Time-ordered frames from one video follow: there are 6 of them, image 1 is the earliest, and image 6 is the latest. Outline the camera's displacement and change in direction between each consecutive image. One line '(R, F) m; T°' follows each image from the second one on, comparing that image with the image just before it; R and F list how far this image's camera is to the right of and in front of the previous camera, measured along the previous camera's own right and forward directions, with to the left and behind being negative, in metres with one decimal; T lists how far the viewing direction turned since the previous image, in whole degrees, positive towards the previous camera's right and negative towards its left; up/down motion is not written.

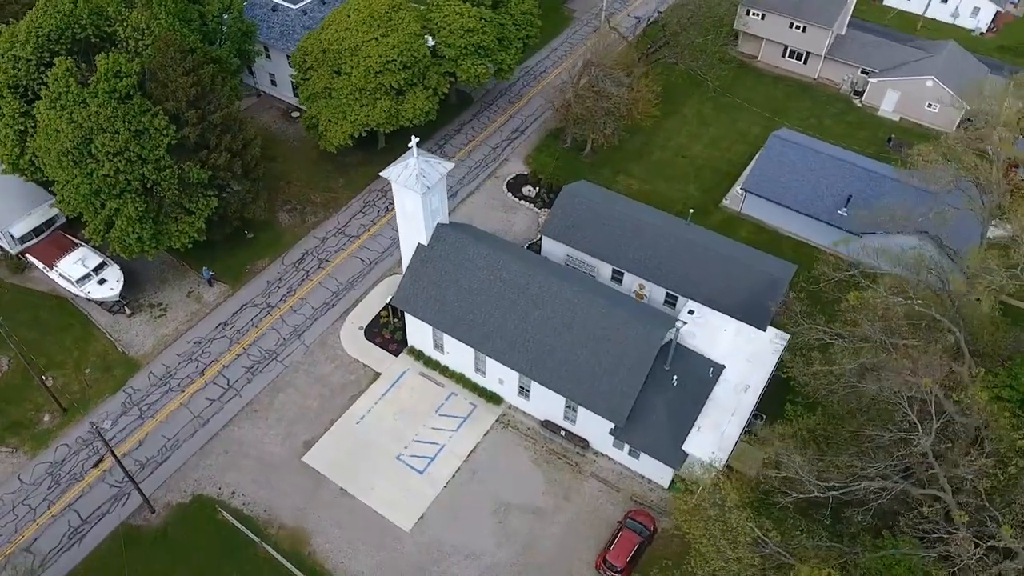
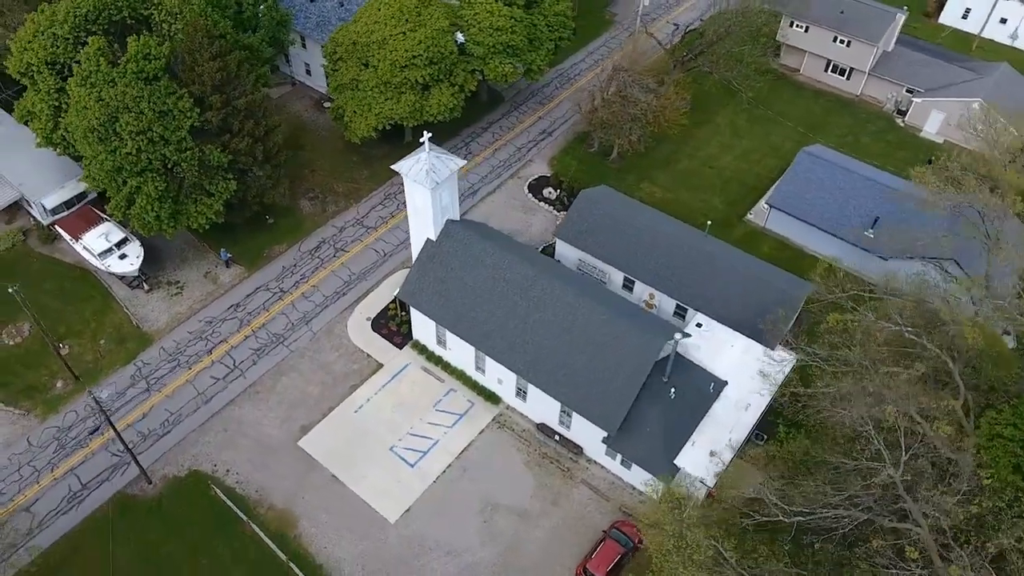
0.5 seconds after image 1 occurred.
(+1.8, +0.1) m; -3°
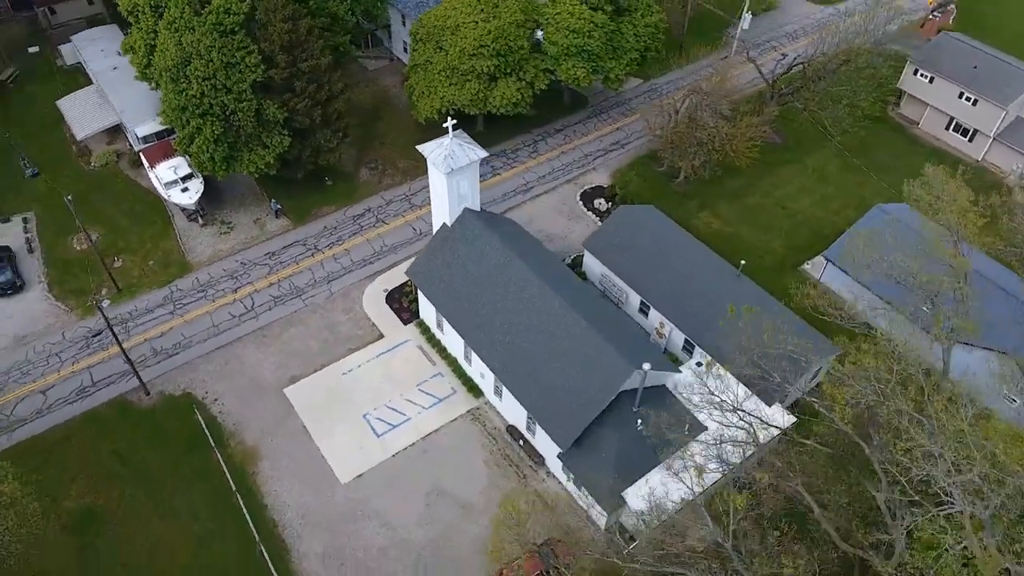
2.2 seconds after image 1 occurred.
(+6.0, +0.6) m; -11°
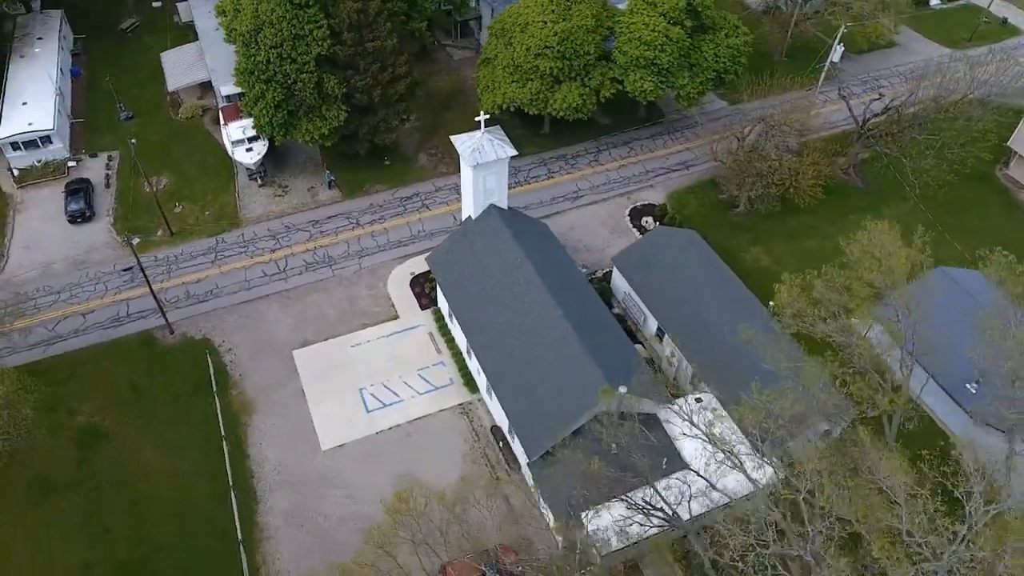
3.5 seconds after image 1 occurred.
(+4.5, +0.6) m; -9°
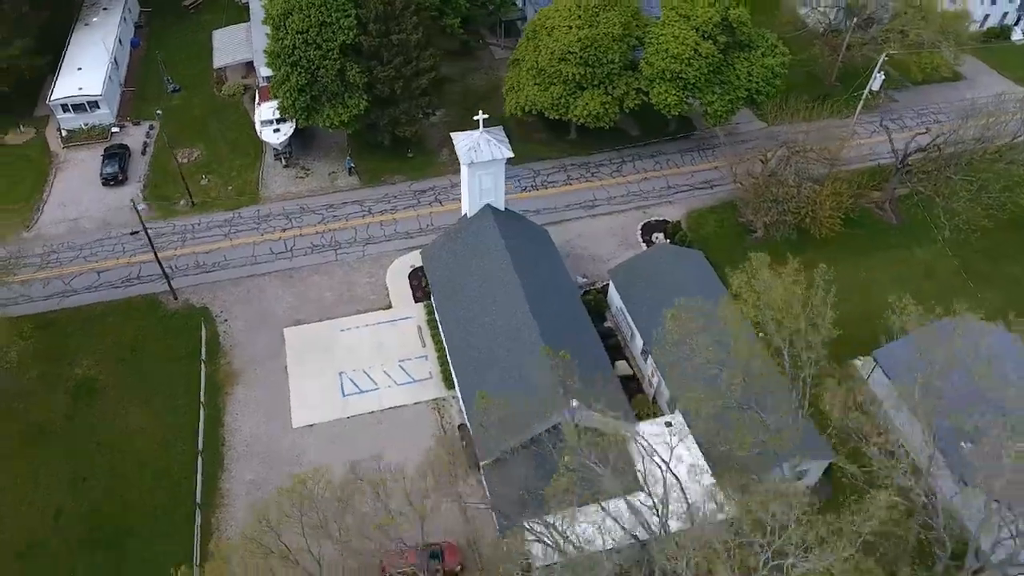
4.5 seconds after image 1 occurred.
(+3.9, +0.3) m; -6°
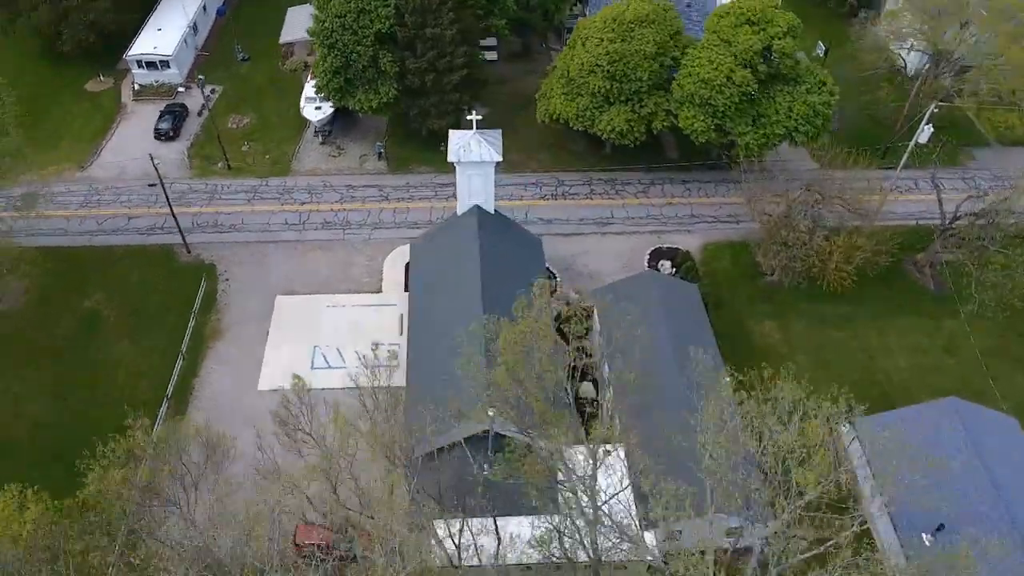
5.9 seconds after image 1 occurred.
(+5.9, +0.6) m; -8°
